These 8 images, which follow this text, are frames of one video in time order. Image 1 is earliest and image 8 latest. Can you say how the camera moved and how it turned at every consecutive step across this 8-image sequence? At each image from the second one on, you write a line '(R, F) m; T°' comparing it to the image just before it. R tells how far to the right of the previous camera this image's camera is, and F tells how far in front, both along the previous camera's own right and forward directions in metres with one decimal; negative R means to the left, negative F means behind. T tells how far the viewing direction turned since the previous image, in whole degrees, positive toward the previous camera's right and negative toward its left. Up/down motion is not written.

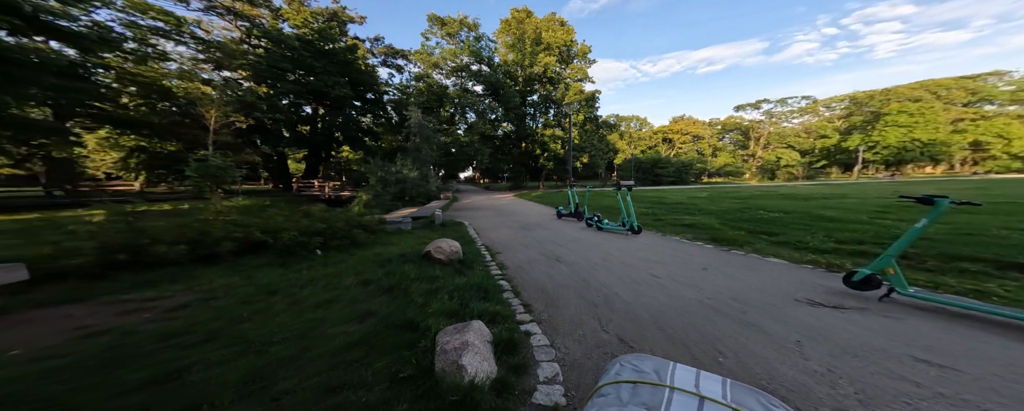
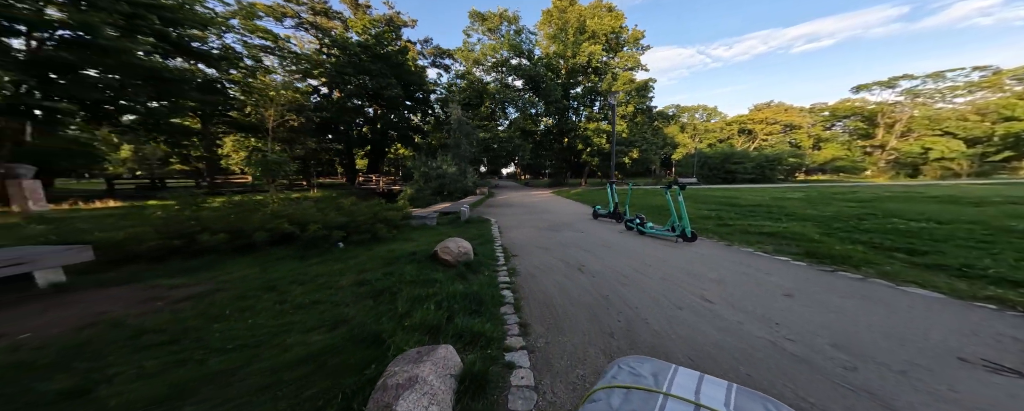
(+0.7, +0.9) m; -11°
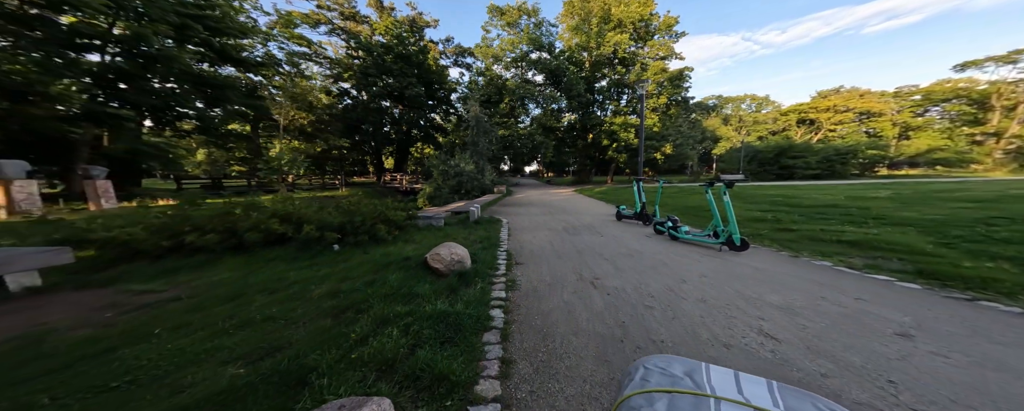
(+0.5, +0.9) m; -6°
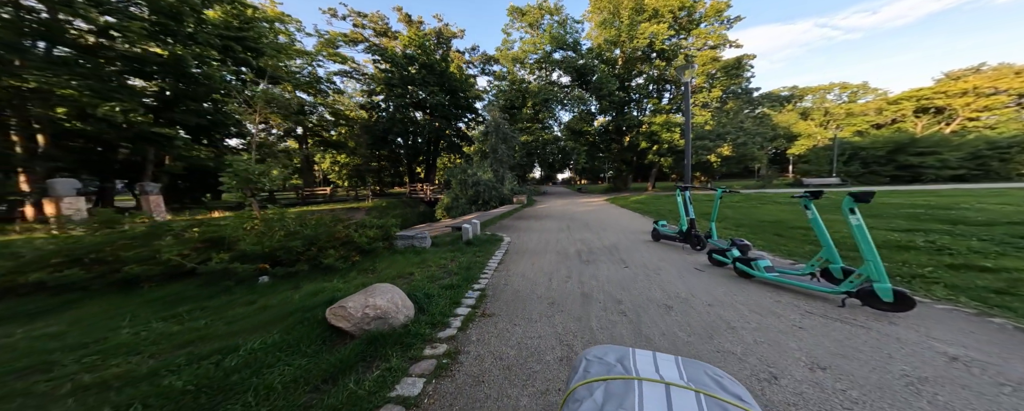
(+1.0, +1.9) m; -8°
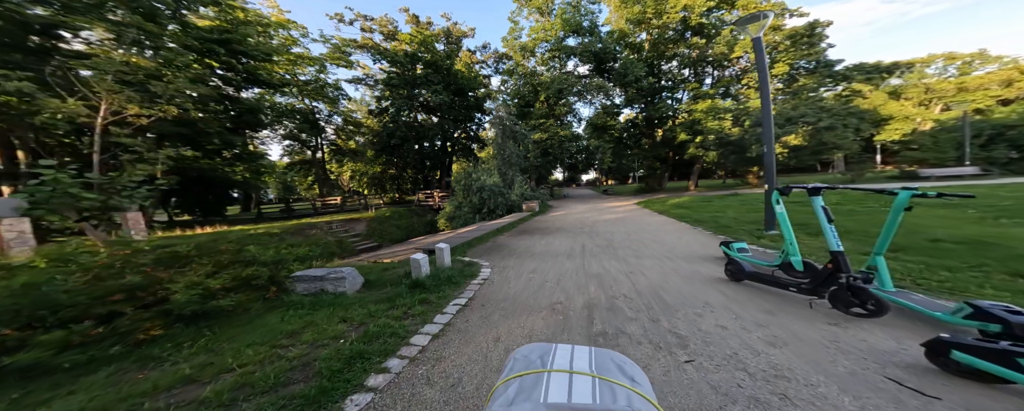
(+0.8, +2.7) m; -5°
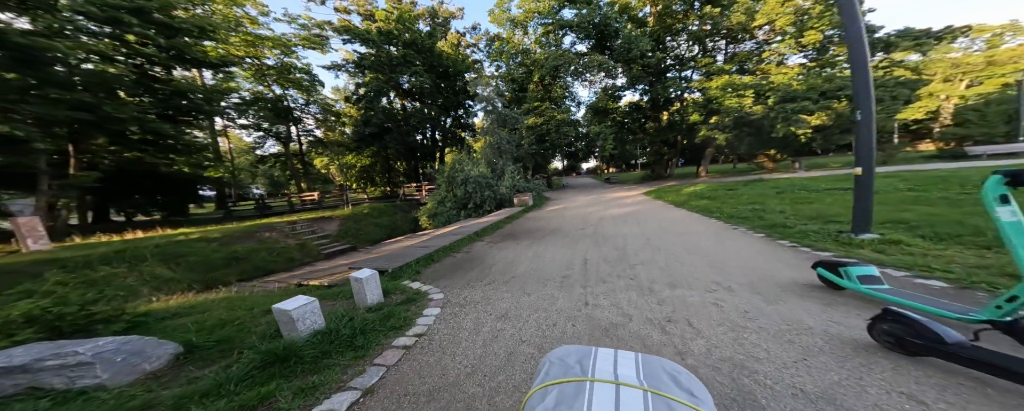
(+0.4, +1.9) m; 0°
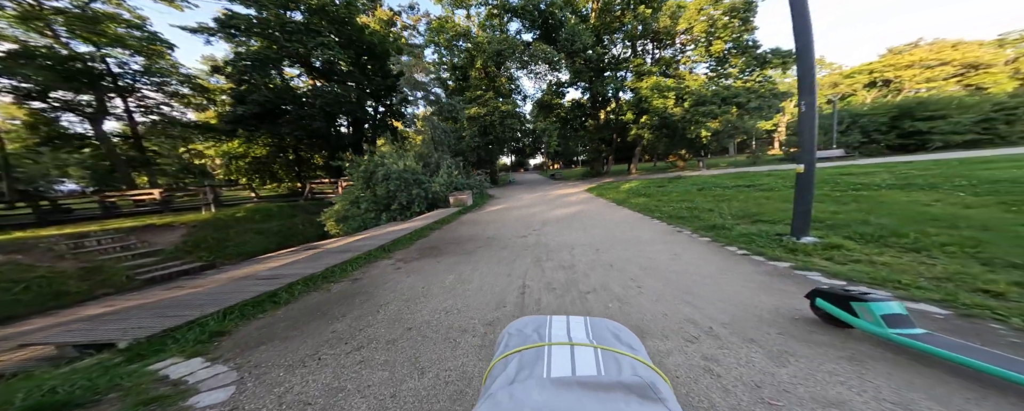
(+0.3, +1.3) m; +15°
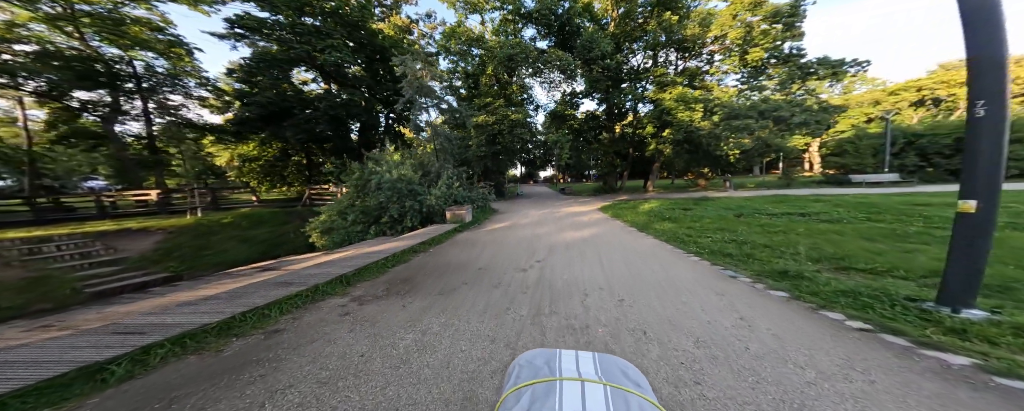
(+0.2, +1.2) m; -3°
